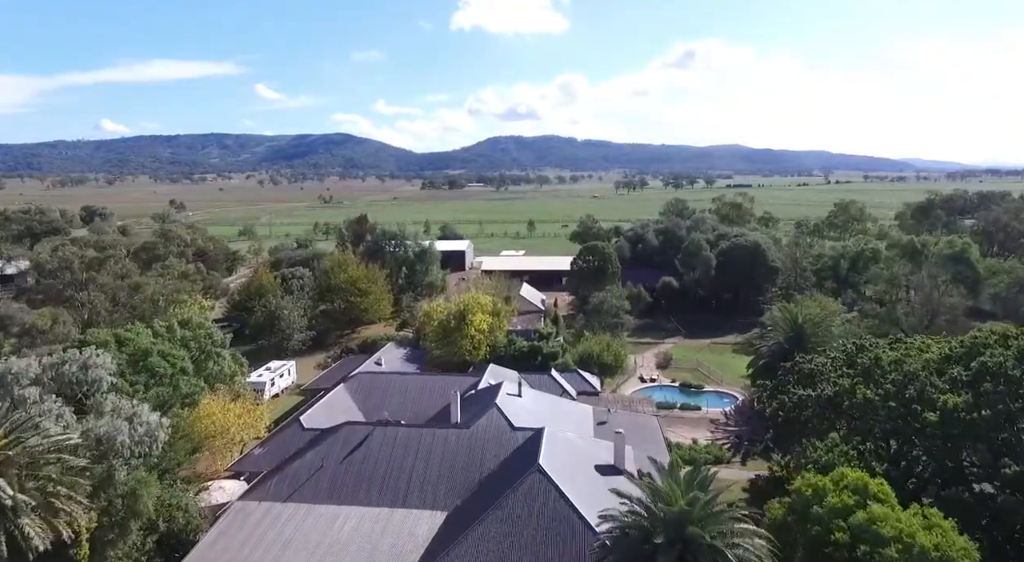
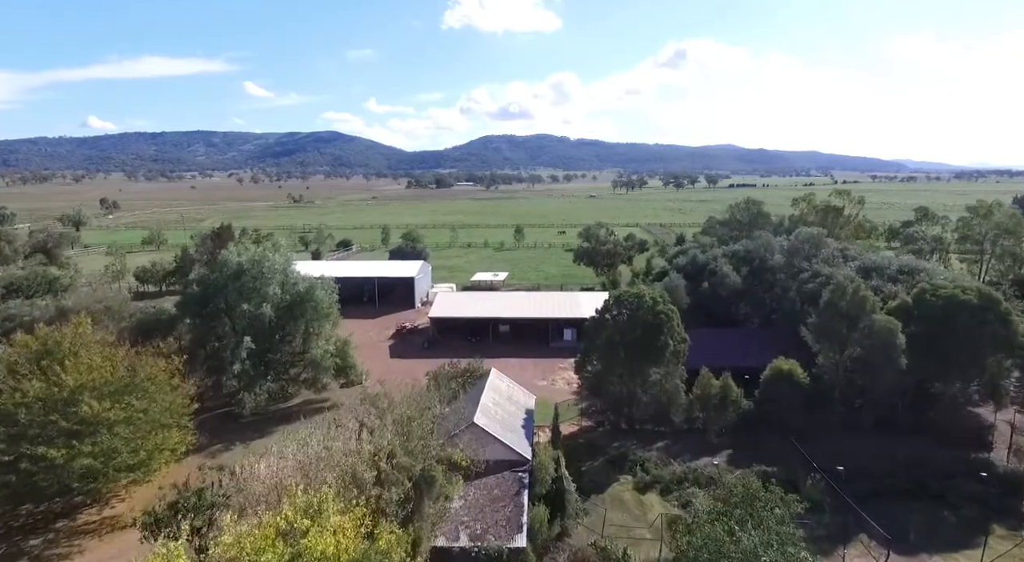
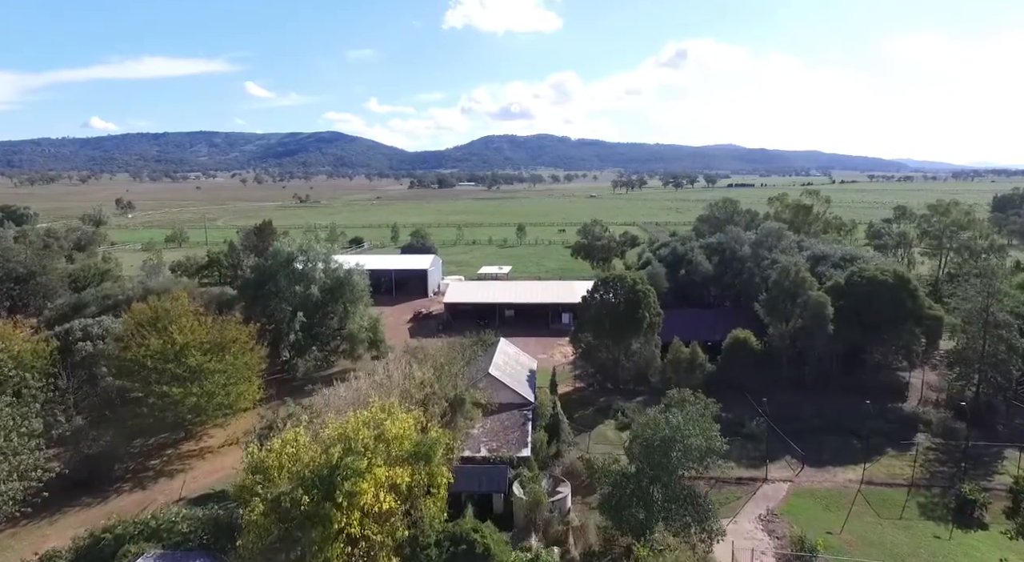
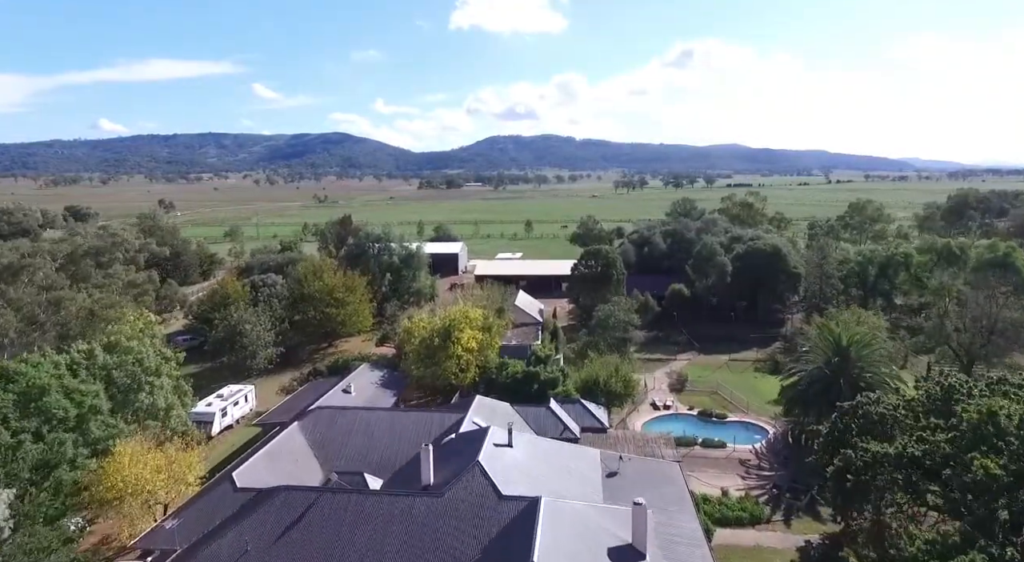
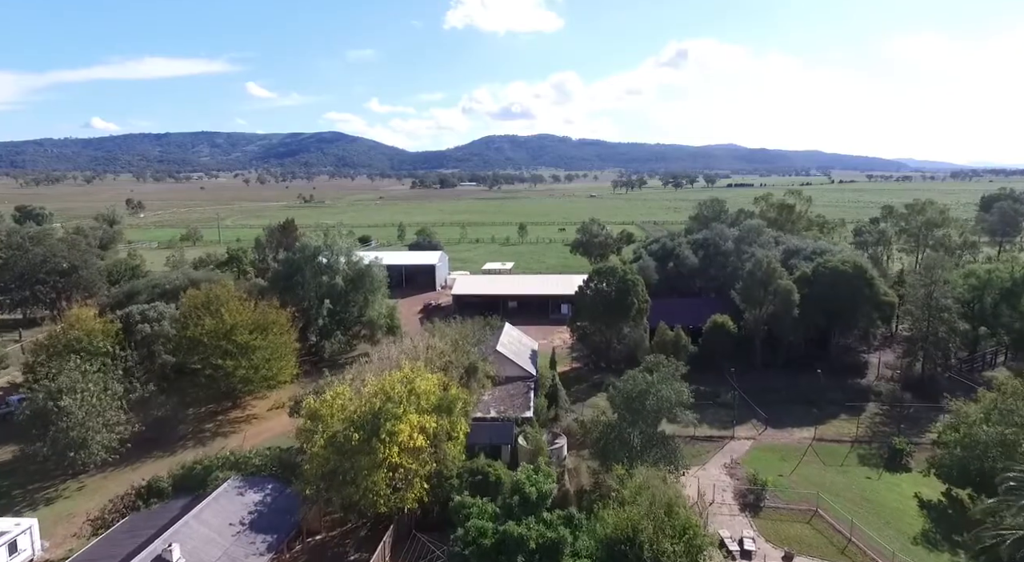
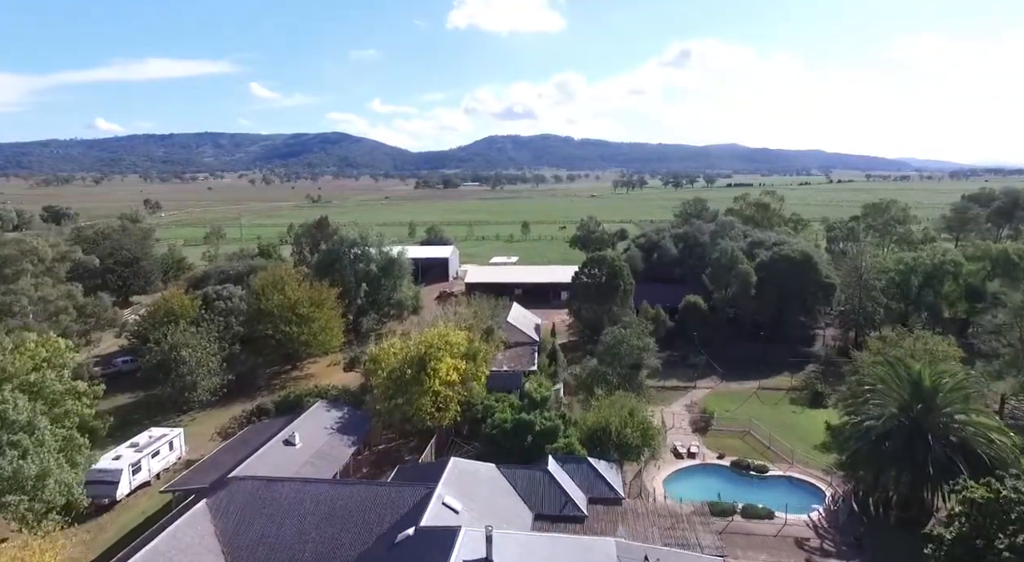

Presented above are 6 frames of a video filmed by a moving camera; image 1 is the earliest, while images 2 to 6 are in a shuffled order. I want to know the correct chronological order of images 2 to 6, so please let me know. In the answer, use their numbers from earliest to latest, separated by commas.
4, 6, 5, 3, 2
